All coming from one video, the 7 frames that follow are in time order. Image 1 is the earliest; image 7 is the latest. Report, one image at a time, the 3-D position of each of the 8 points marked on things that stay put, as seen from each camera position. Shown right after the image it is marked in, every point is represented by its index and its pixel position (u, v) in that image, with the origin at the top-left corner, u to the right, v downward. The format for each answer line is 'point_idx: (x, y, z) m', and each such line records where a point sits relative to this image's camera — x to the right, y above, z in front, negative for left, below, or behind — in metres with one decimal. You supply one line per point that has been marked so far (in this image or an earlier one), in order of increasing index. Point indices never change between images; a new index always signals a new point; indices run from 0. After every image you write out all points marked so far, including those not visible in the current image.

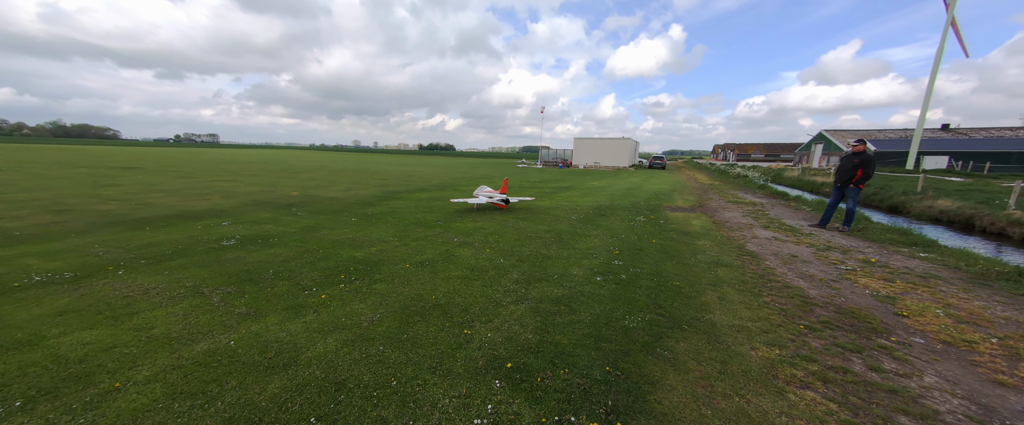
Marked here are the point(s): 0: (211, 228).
0: (-7.3, -0.4, +7.8) m
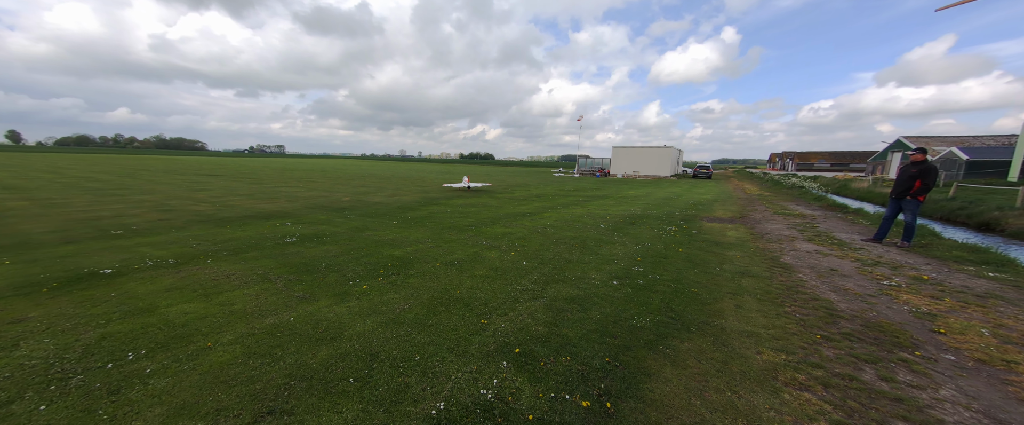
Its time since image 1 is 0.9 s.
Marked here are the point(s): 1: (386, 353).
0: (-6.6, -0.4, +9.0) m
1: (-1.2, -1.4, +3.1) m
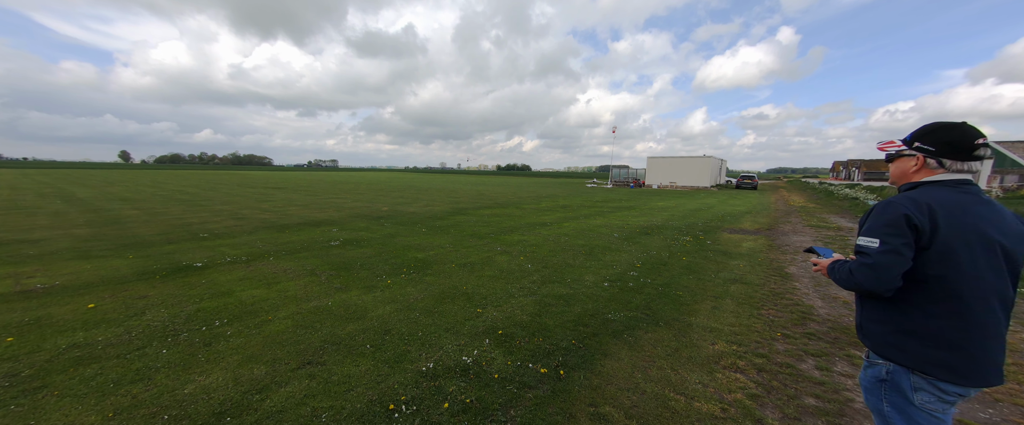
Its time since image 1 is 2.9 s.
0: (-6.1, -0.7, +10.4) m
1: (-1.4, -1.5, +3.9) m
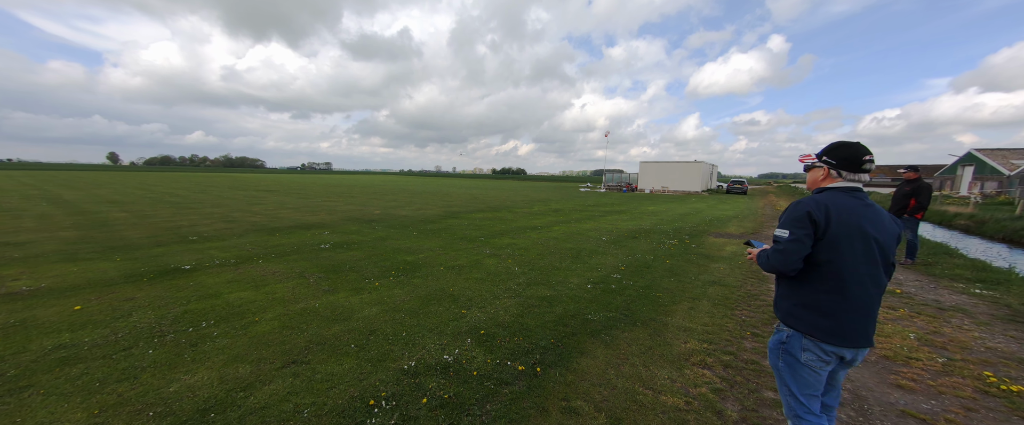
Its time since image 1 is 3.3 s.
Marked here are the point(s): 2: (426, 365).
0: (-6.4, -0.8, +10.5) m
1: (-1.6, -1.5, +4.0) m
2: (-0.9, -1.6, +3.3) m
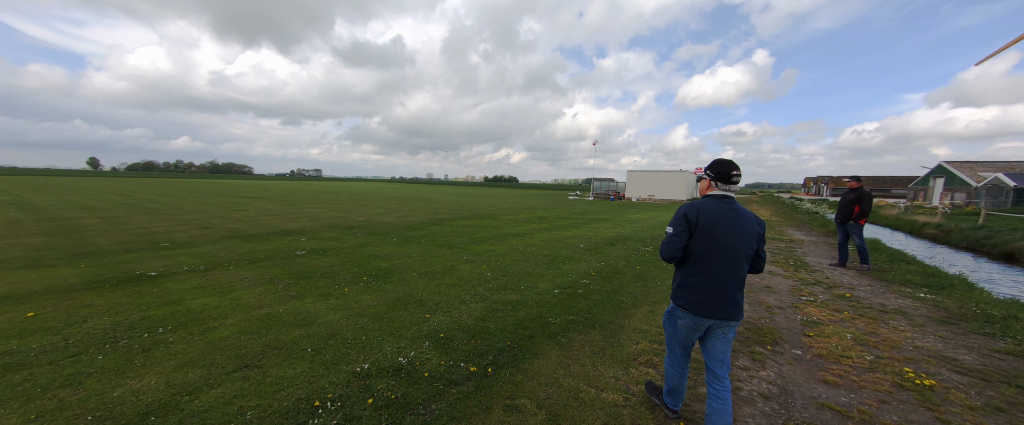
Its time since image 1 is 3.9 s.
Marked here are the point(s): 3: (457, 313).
0: (-7.1, -1.0, +10.4) m
1: (-2.2, -1.6, +4.1) m
2: (-1.4, -1.6, +3.4) m
3: (-0.8, -1.6, +5.0) m
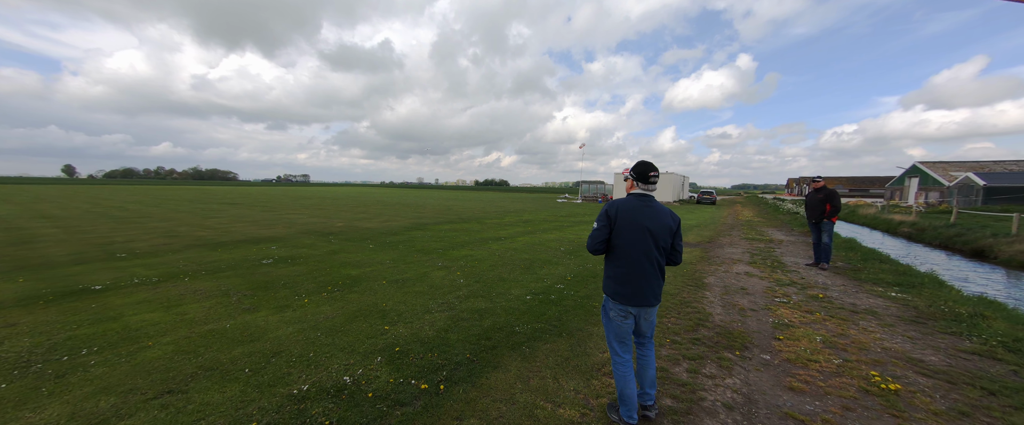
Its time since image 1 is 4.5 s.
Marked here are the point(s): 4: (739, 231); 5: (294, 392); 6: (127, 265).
0: (-7.8, -1.2, +10.0) m
1: (-2.7, -1.6, +3.8) m
2: (-1.9, -1.7, +3.1) m
3: (-1.4, -1.6, +4.7) m
4: (+12.2, -1.0, +17.2) m
5: (-2.1, -1.7, +3.1) m
6: (-9.3, -1.3, +7.8) m
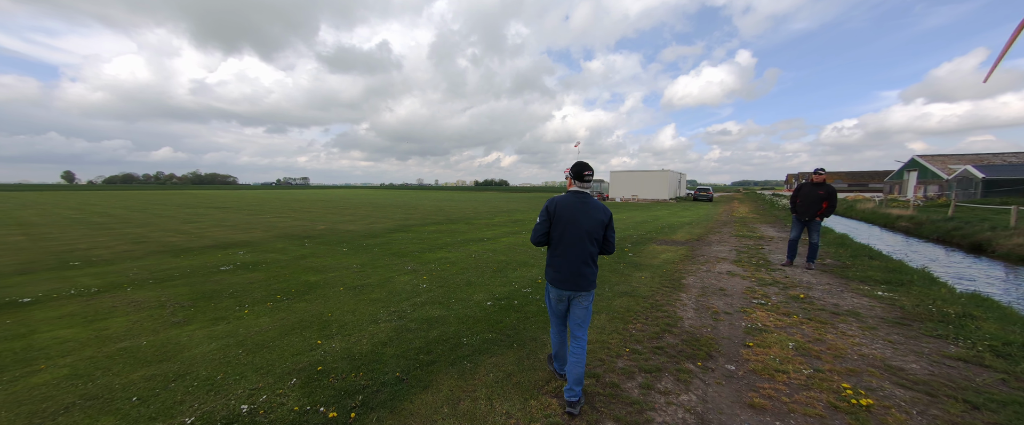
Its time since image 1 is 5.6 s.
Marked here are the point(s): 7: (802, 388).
0: (-8.5, -1.3, +9.6) m
1: (-3.4, -1.7, +3.4) m
2: (-2.6, -1.7, +2.7) m
3: (-2.1, -1.7, +4.3) m
4: (+11.5, -0.8, +16.8) m
5: (-2.8, -1.7, +2.7) m
6: (-10.0, -1.4, +7.4) m
7: (+2.8, -1.7, +3.1) m
